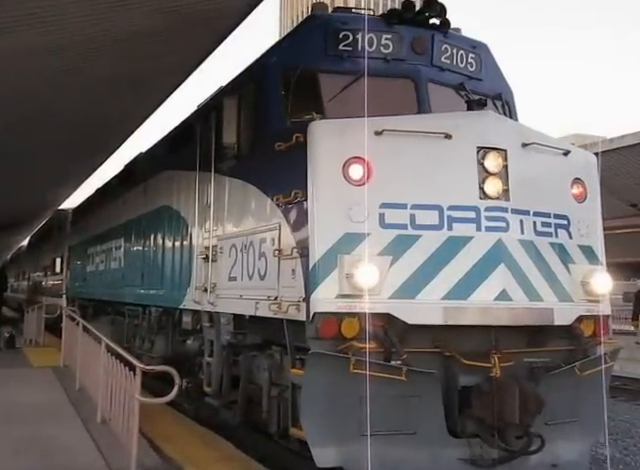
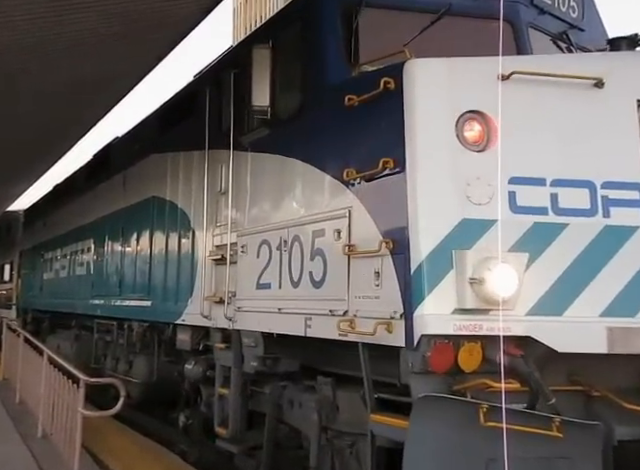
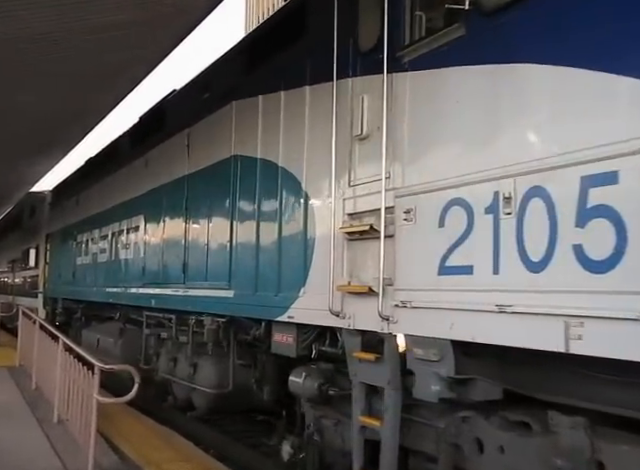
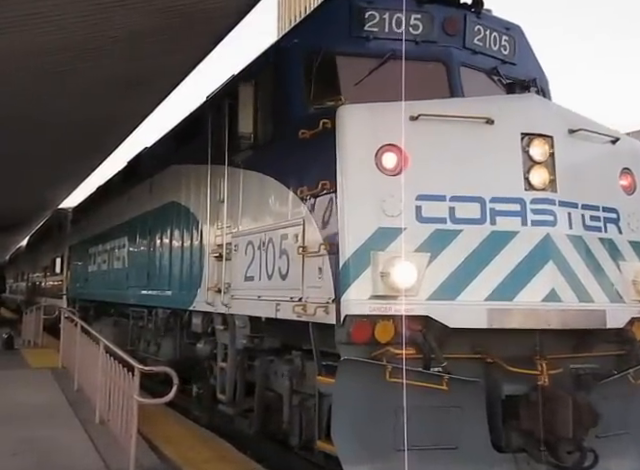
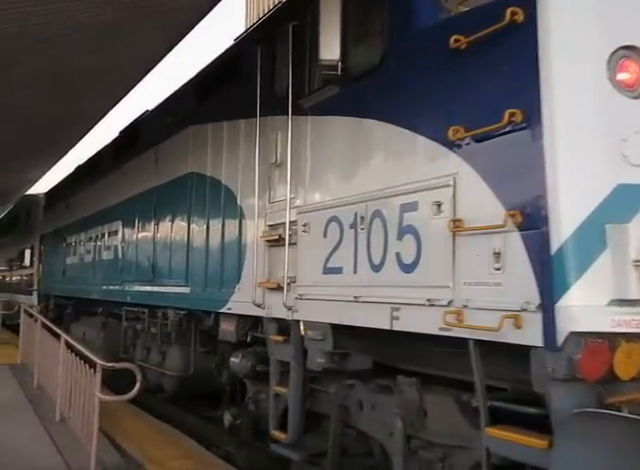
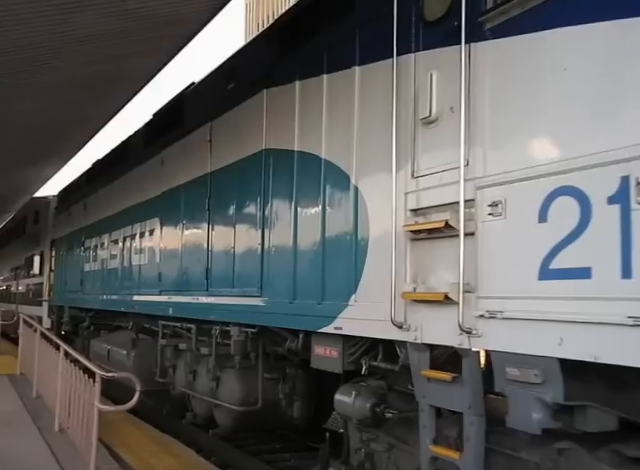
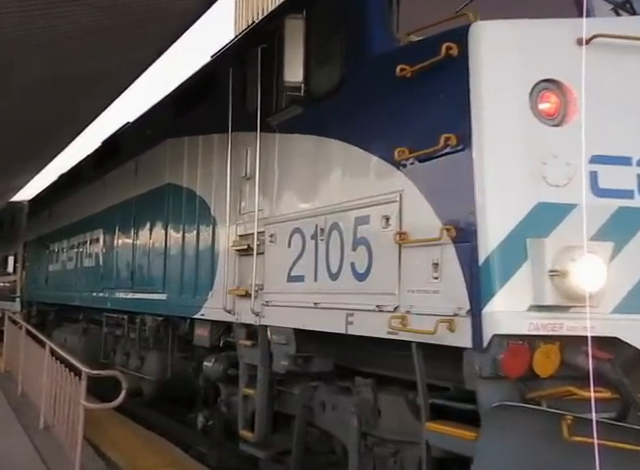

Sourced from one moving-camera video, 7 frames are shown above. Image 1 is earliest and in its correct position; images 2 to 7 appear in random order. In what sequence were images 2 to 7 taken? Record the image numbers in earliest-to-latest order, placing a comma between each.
4, 2, 7, 5, 3, 6
